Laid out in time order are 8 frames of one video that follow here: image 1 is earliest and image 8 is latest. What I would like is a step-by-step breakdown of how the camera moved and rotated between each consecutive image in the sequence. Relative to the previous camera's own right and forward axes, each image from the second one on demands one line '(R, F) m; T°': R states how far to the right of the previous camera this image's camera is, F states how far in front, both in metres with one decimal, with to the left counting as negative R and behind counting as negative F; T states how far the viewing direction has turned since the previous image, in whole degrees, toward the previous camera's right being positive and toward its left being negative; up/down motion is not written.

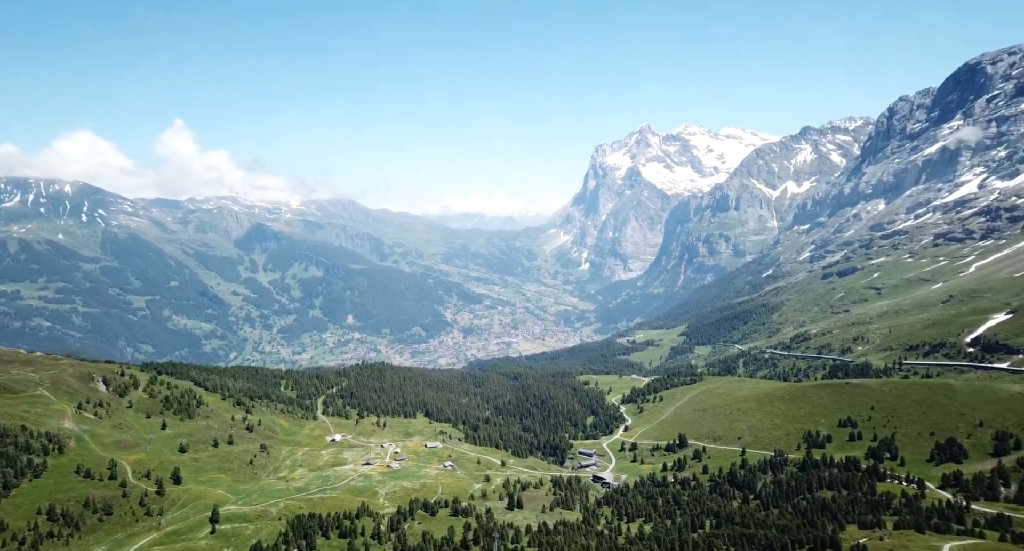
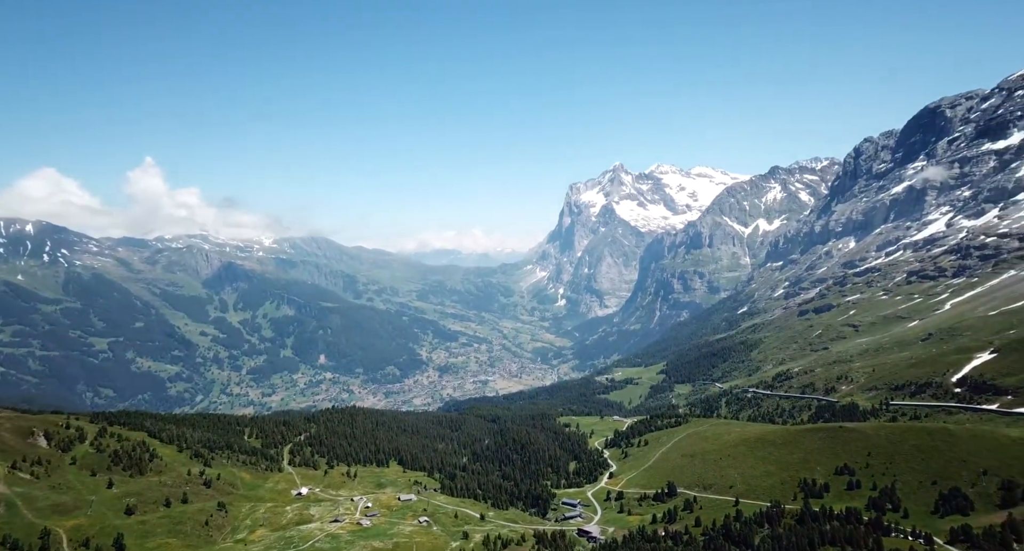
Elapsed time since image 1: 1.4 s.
(-0.6, +7.0) m; +1°
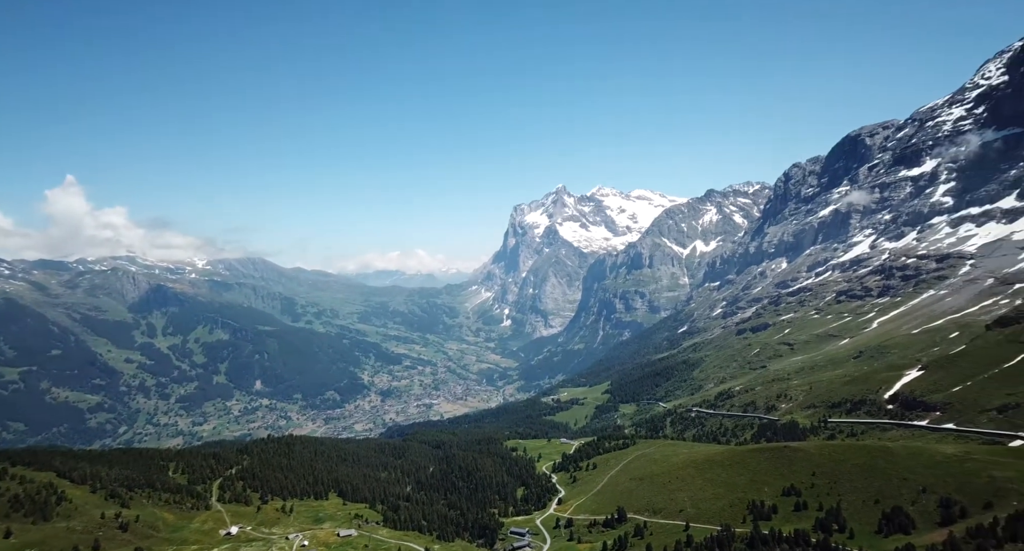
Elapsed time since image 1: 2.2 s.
(-0.3, +6.0) m; +3°
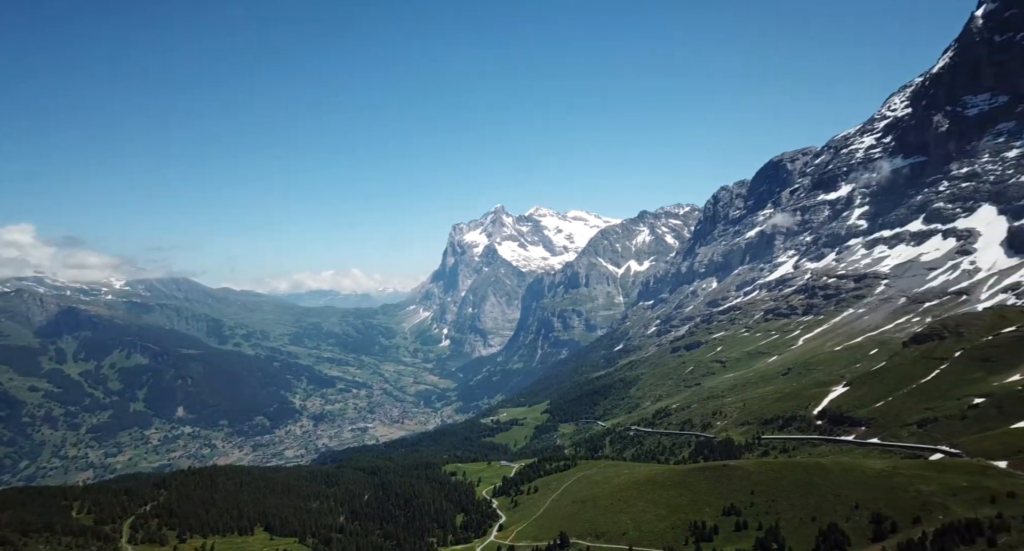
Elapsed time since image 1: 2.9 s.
(-0.2, +6.3) m; +4°
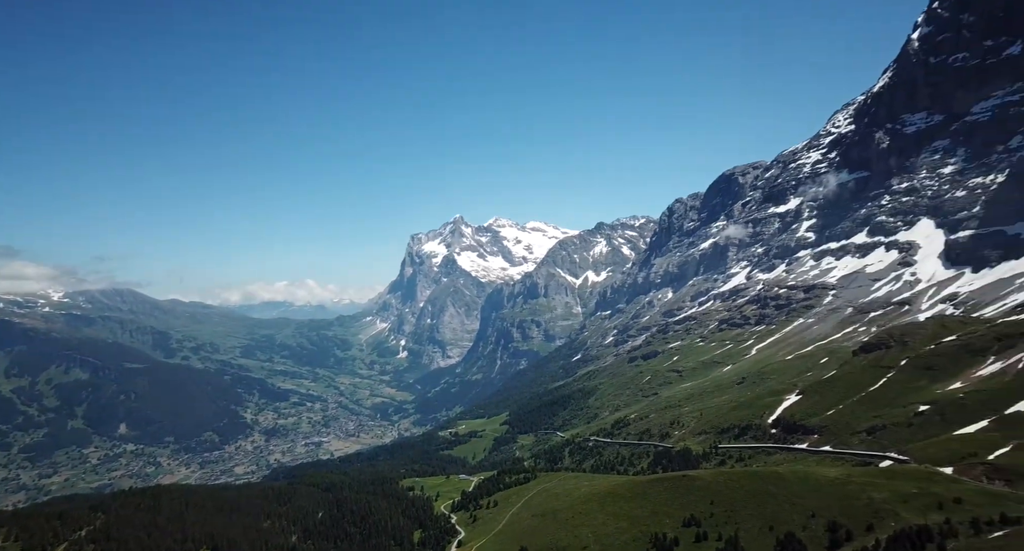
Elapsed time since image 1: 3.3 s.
(-0.1, +4.4) m; +3°
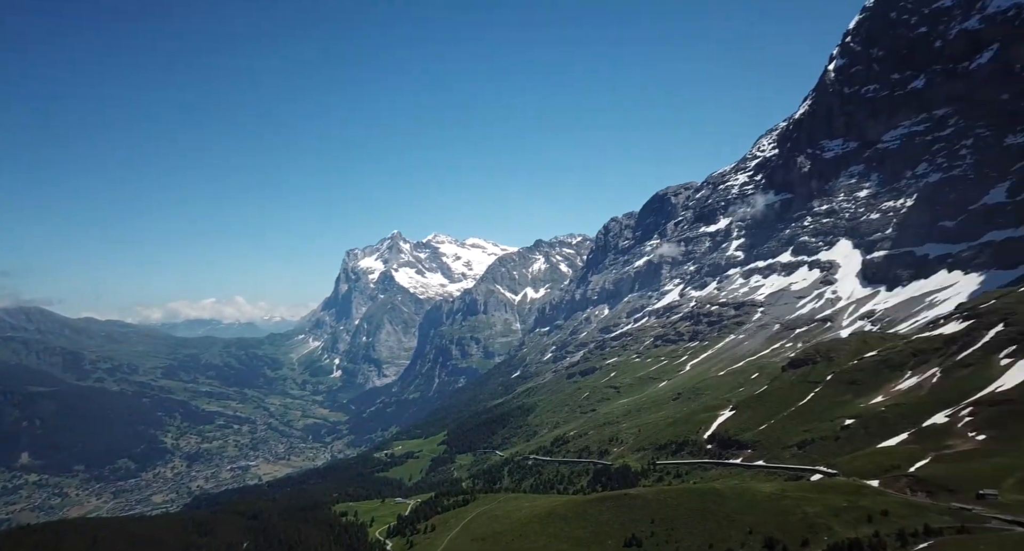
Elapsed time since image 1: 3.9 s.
(+0.2, +7.3) m; +4°
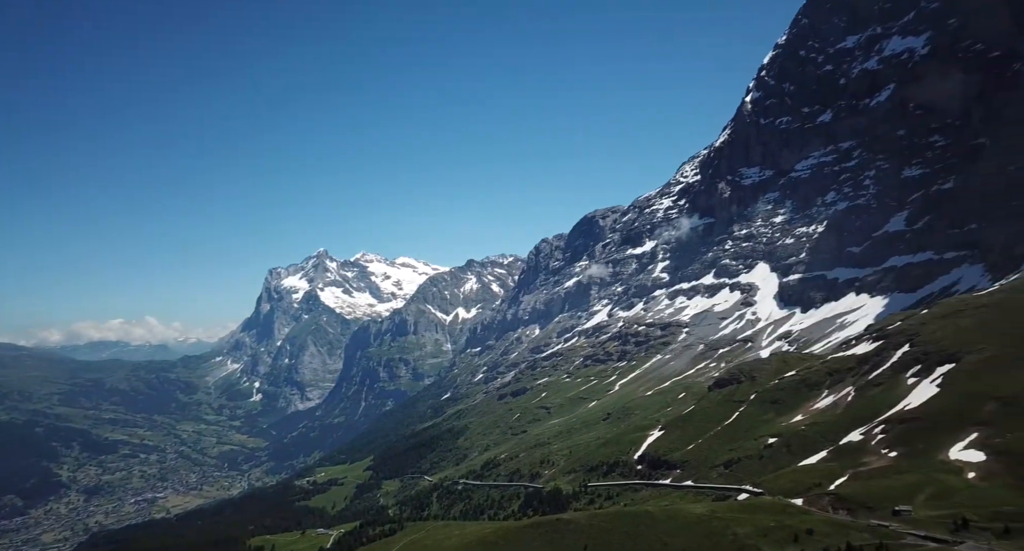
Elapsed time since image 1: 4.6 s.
(+0.7, +9.5) m; +4°
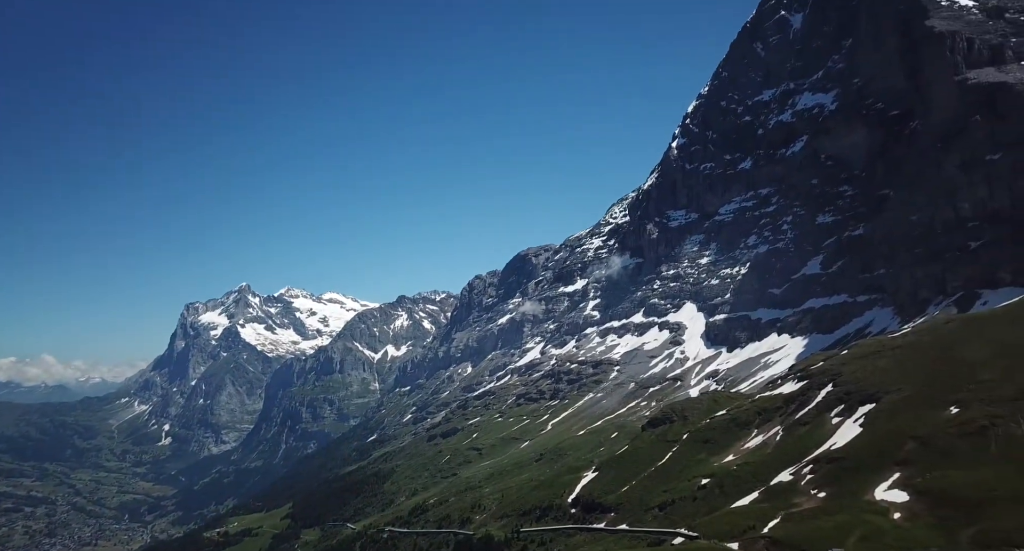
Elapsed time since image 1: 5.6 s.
(+1.5, +12.3) m; +4°
